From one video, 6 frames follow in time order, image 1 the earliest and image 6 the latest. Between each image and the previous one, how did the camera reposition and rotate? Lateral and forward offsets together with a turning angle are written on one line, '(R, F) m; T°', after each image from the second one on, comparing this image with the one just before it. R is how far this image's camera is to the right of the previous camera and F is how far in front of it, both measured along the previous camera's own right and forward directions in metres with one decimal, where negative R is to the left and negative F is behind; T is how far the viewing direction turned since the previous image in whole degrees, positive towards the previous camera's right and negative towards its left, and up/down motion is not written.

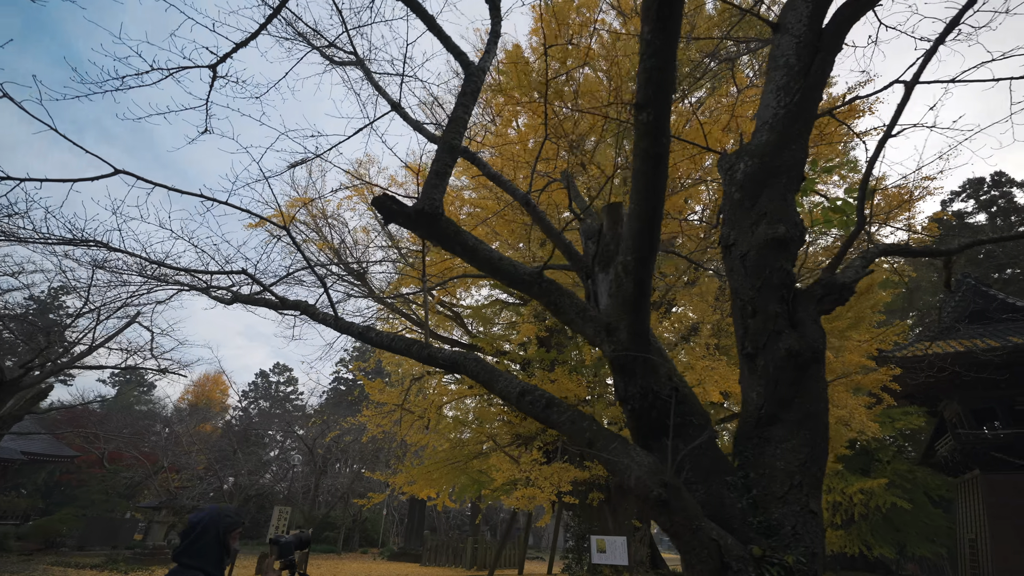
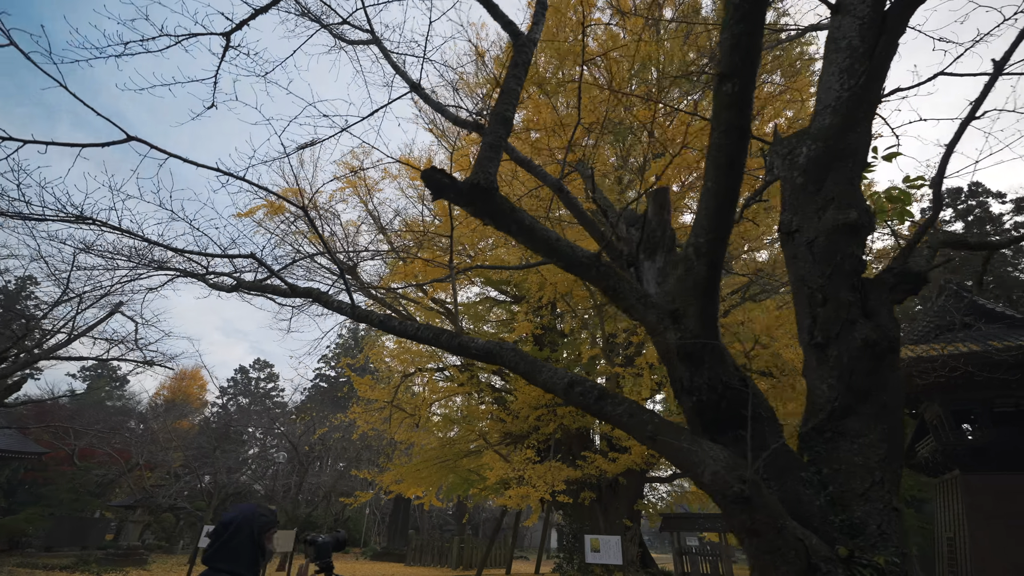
(-0.2, +0.1) m; +2°
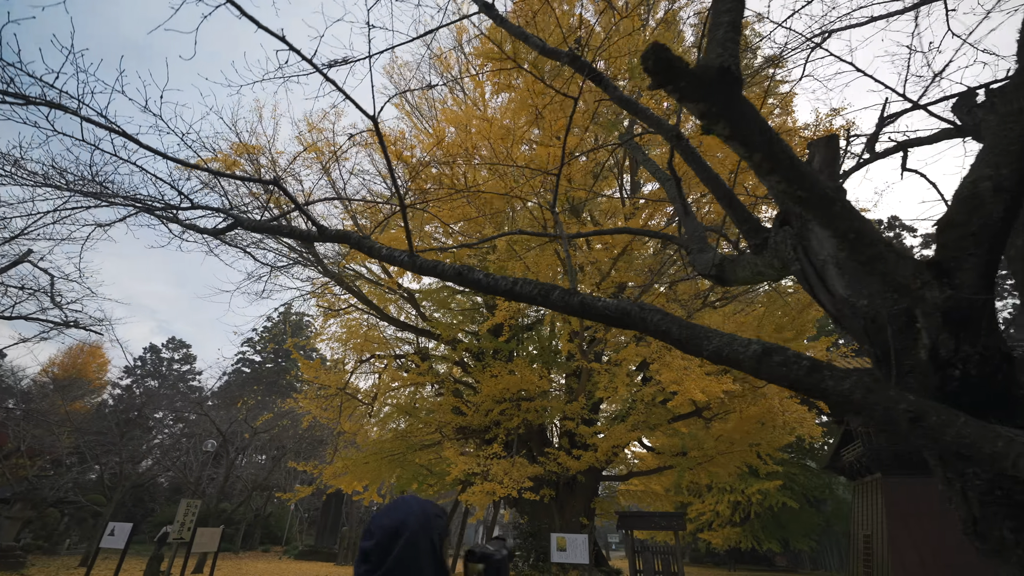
(-0.6, +0.4) m; +8°
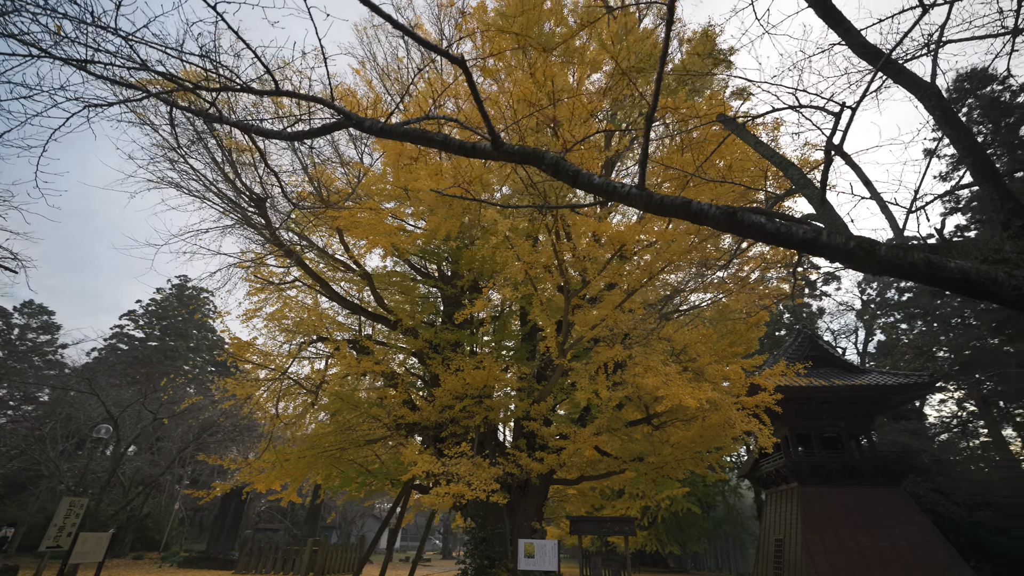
(-1.0, +0.5) m; +11°
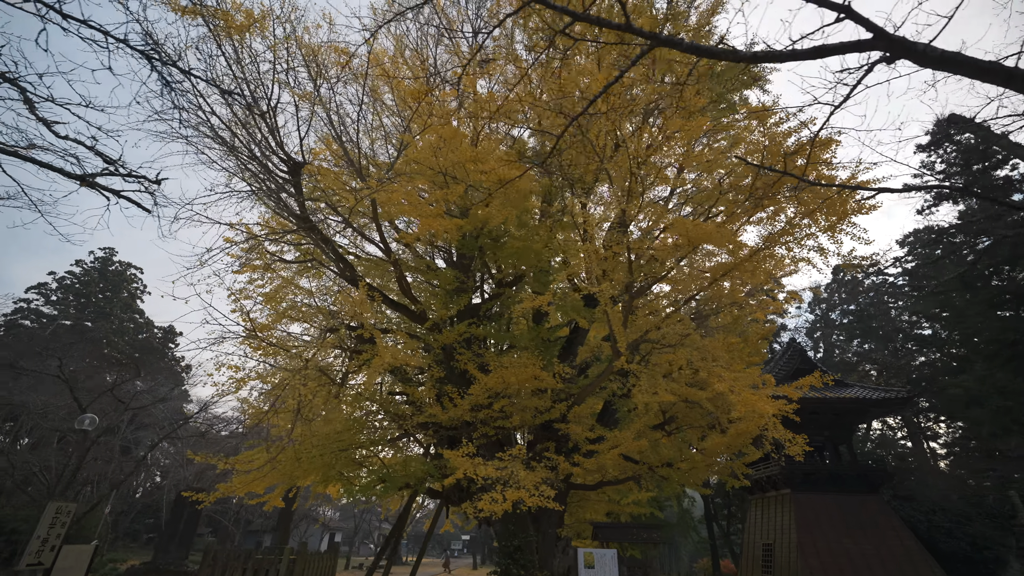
(-1.5, +0.5) m; +8°
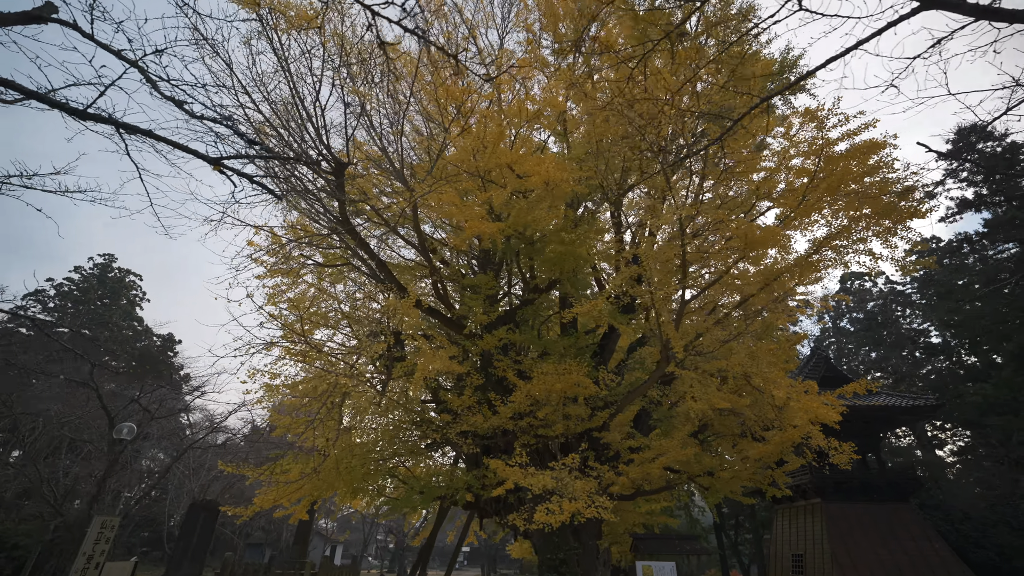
(-0.6, +0.2) m; +1°
